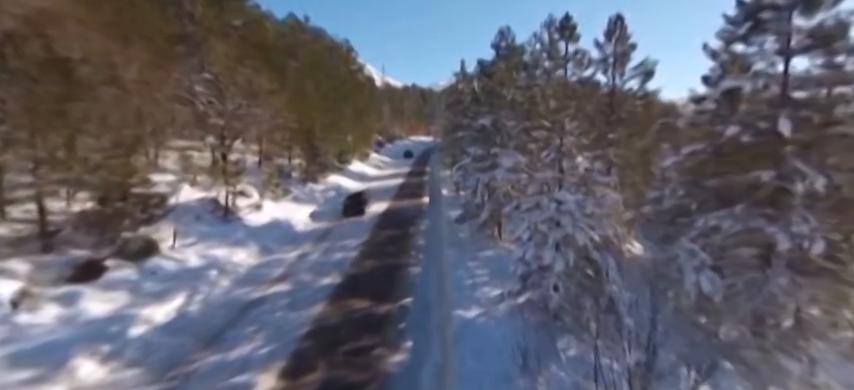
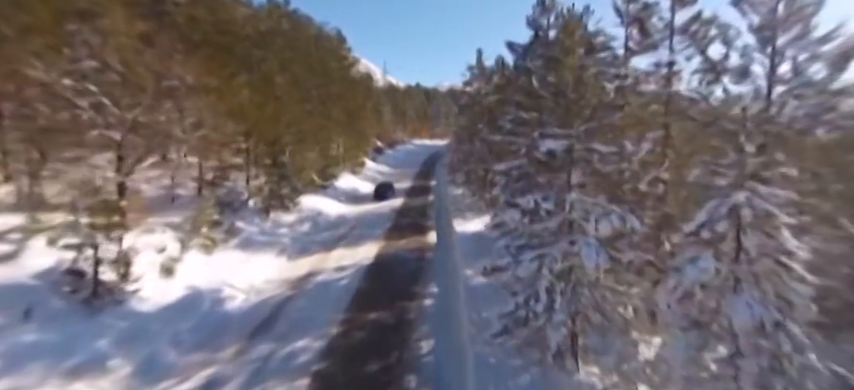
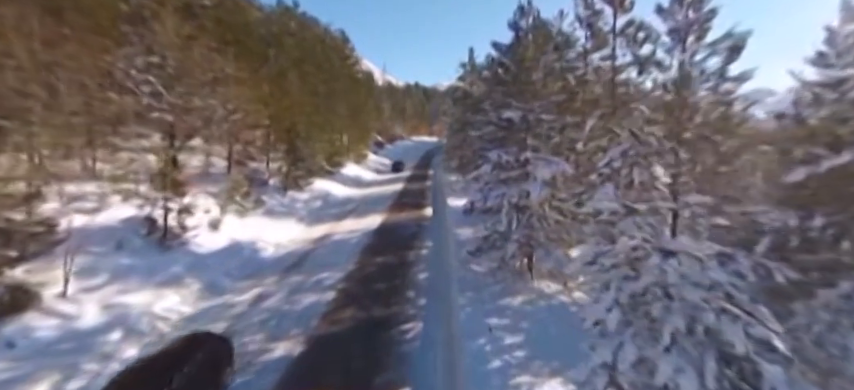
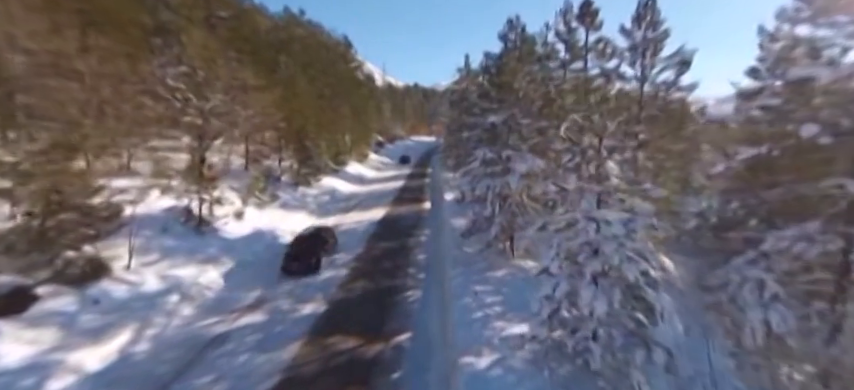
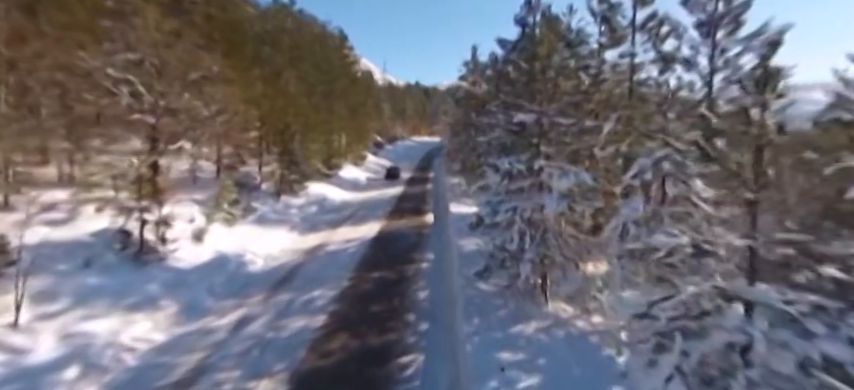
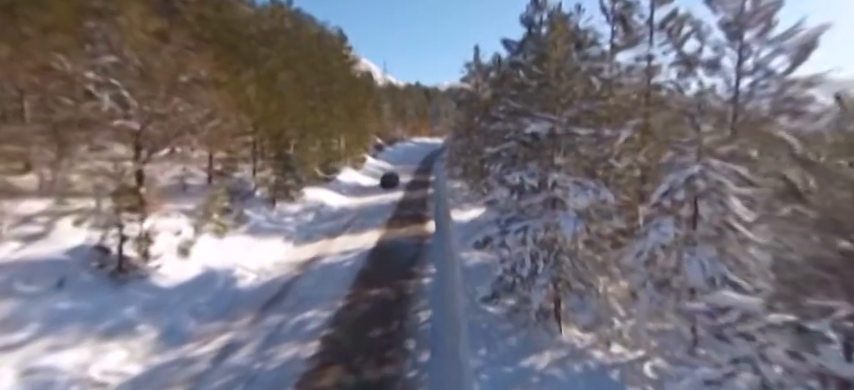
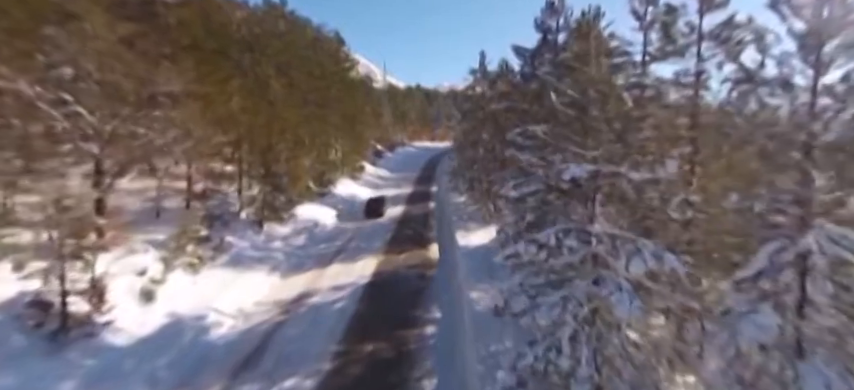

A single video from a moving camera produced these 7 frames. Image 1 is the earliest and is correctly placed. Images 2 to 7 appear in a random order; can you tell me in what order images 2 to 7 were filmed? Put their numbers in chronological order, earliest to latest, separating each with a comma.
4, 3, 5, 6, 2, 7
